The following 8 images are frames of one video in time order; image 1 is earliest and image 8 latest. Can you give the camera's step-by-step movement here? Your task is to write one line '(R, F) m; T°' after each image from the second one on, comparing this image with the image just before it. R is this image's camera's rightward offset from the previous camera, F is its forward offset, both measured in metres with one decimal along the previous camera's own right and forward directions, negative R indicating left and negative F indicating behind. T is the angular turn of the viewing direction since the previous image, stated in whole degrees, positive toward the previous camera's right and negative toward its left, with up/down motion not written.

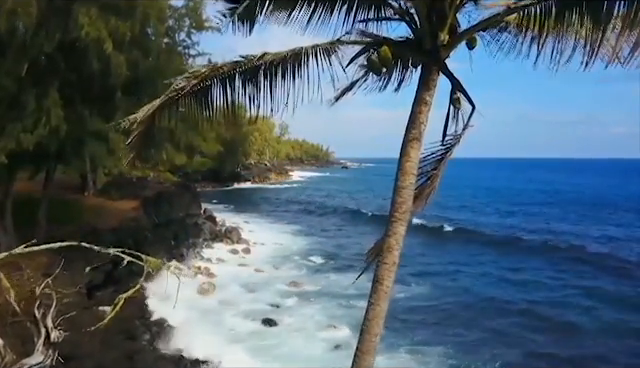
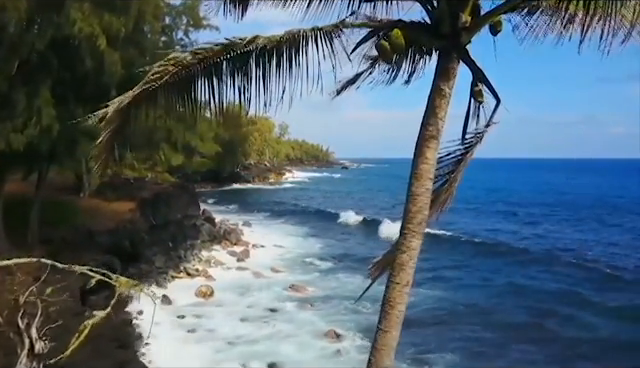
(0.0, +0.4) m; 0°
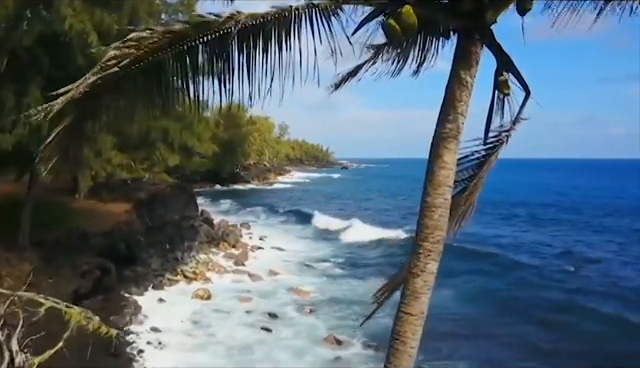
(0.0, +0.4) m; 0°
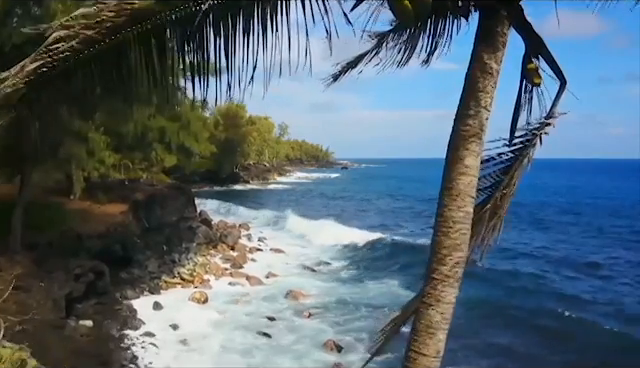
(0.0, +0.4) m; 0°
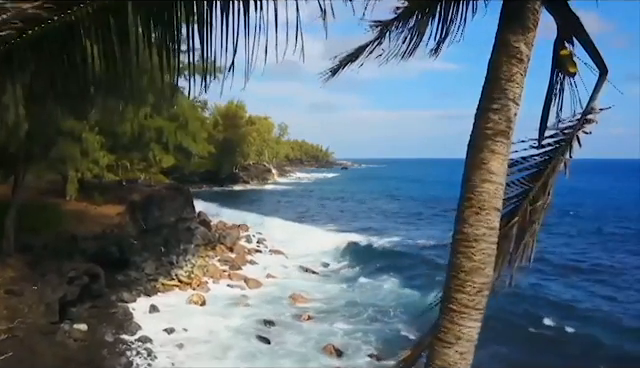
(0.0, +0.3) m; 0°
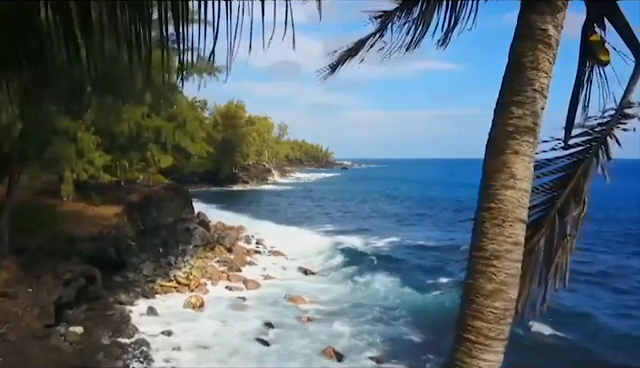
(0.0, +0.2) m; 0°
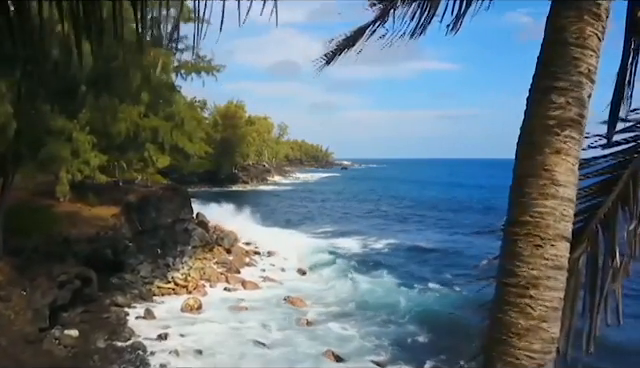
(0.0, +0.2) m; 0°
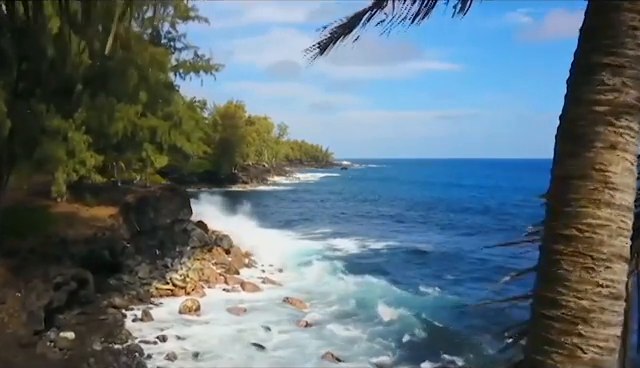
(0.0, +0.2) m; 0°
